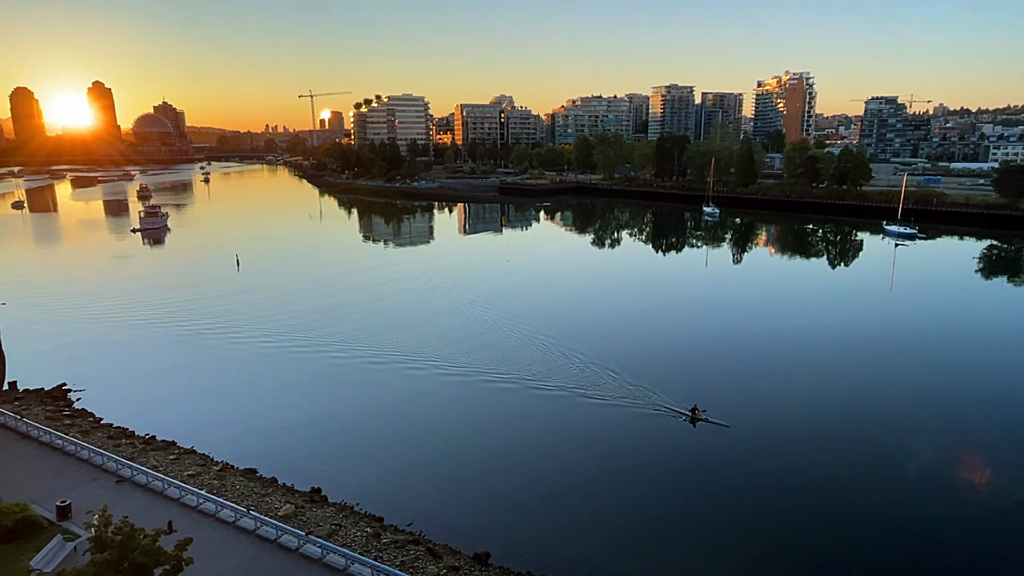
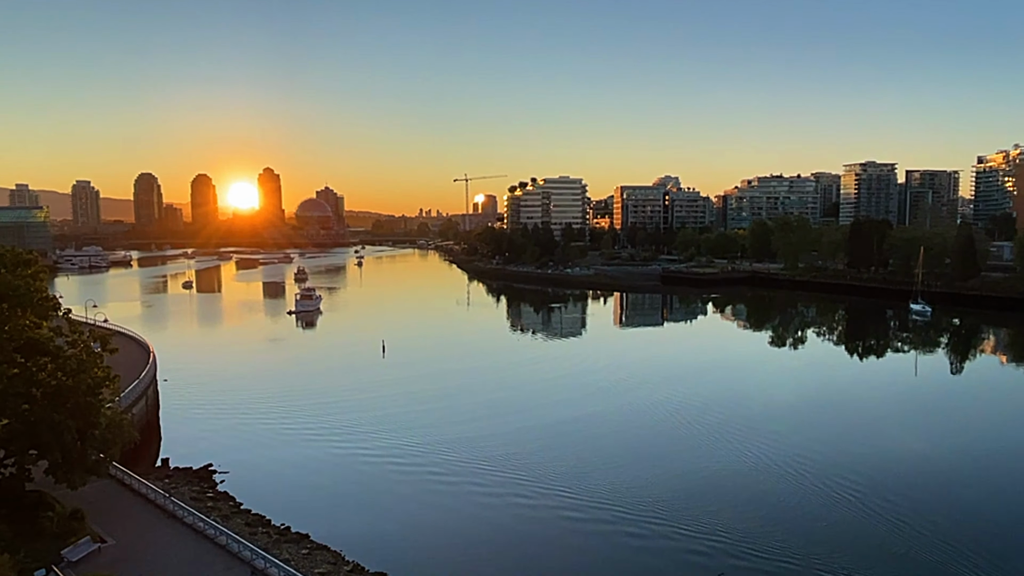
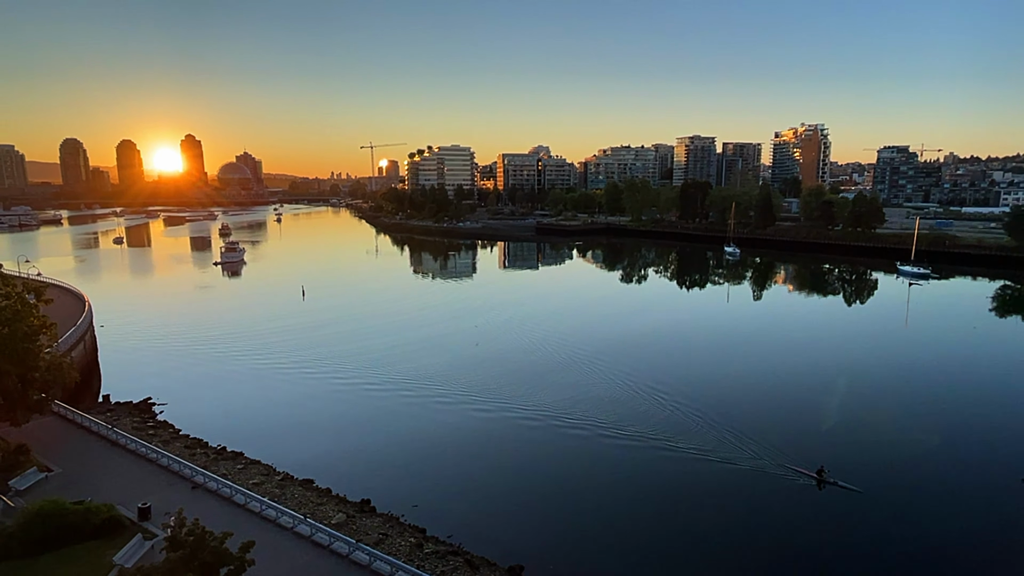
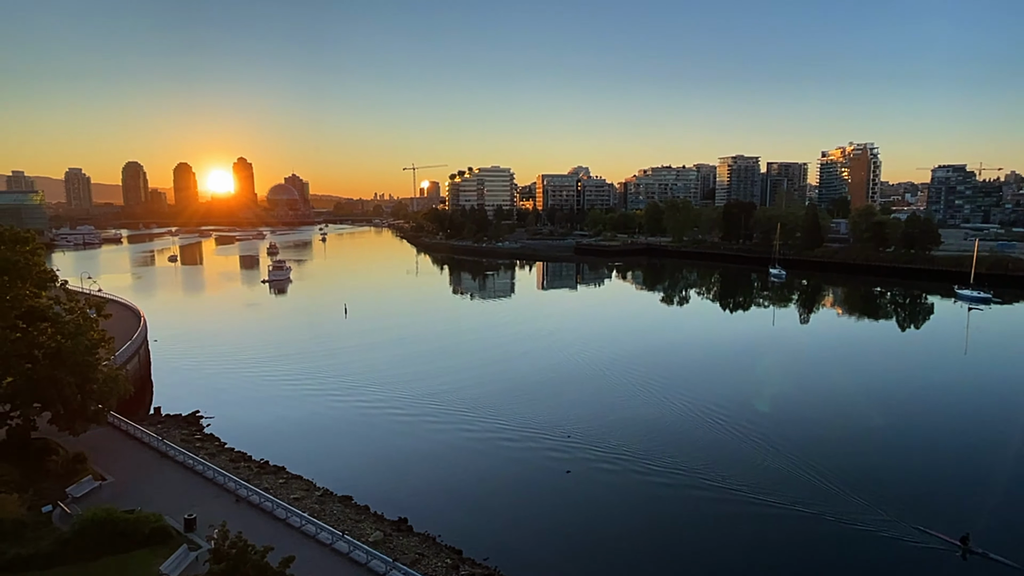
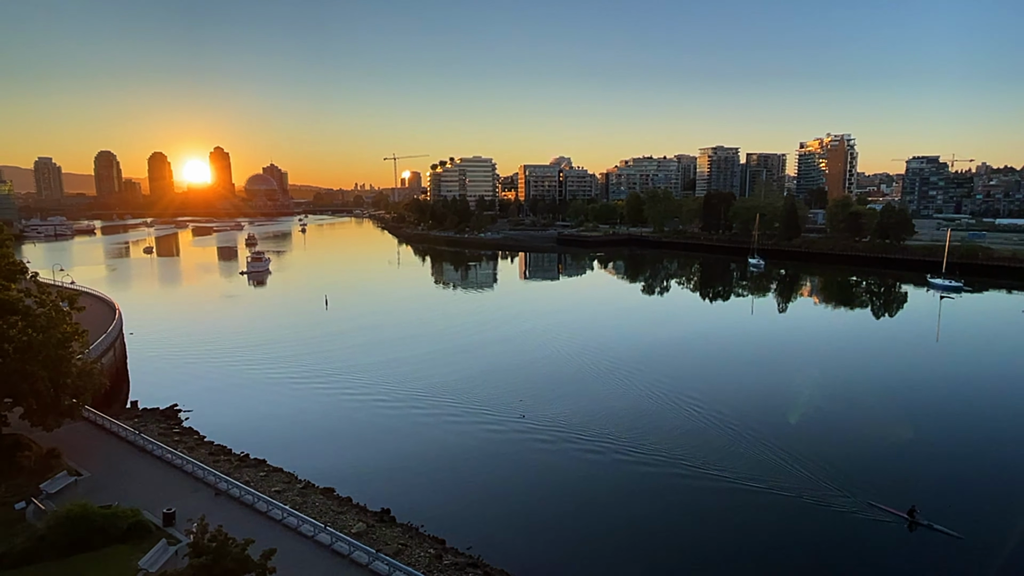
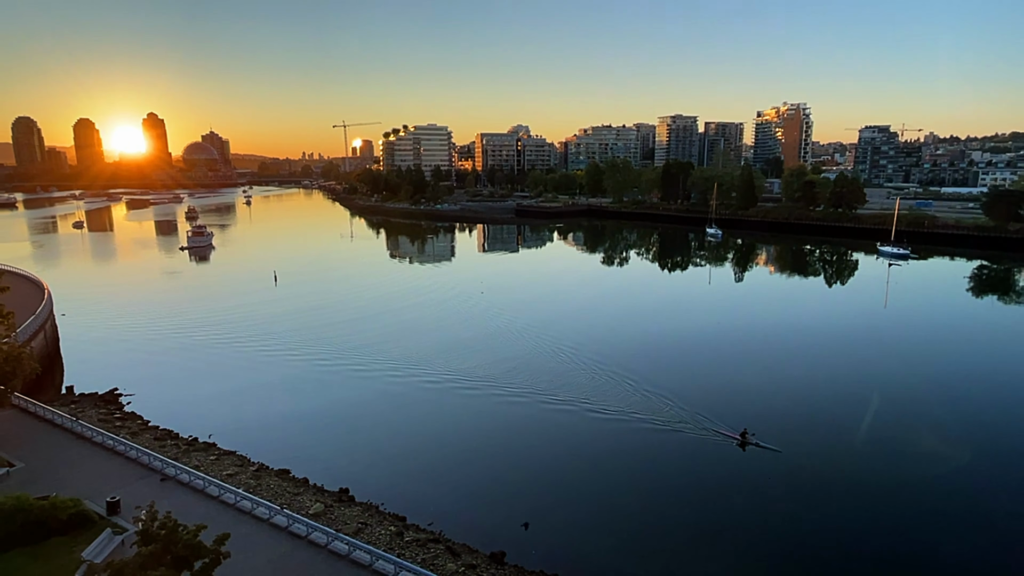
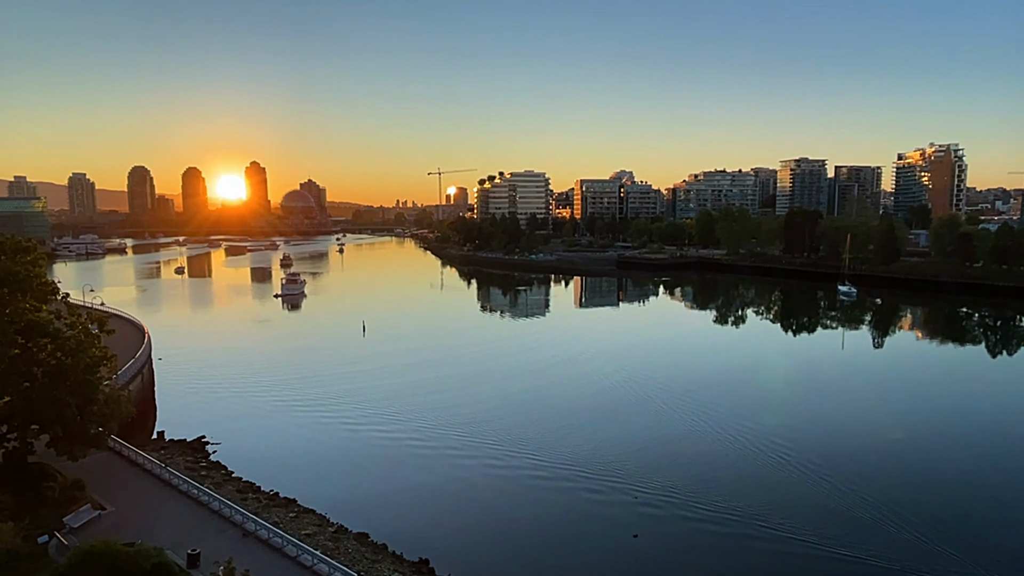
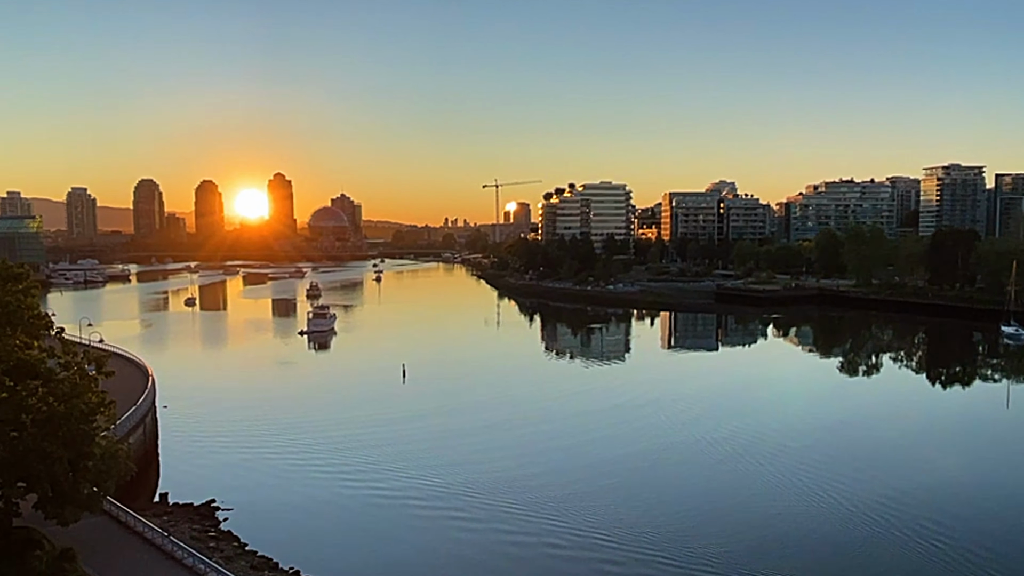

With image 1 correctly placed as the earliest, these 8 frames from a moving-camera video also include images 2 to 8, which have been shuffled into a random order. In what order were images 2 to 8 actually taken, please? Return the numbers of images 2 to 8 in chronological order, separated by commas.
6, 3, 5, 4, 7, 2, 8
